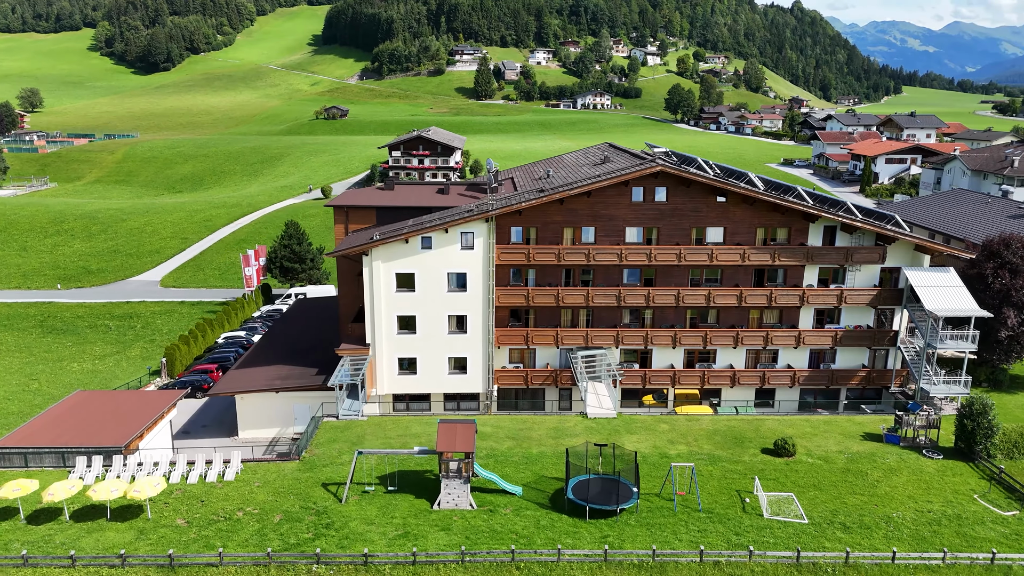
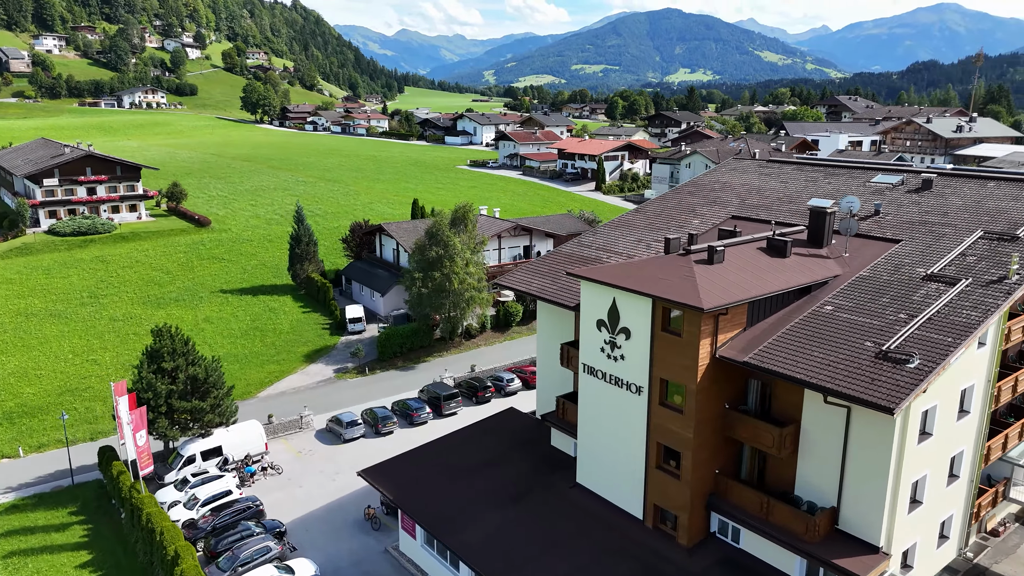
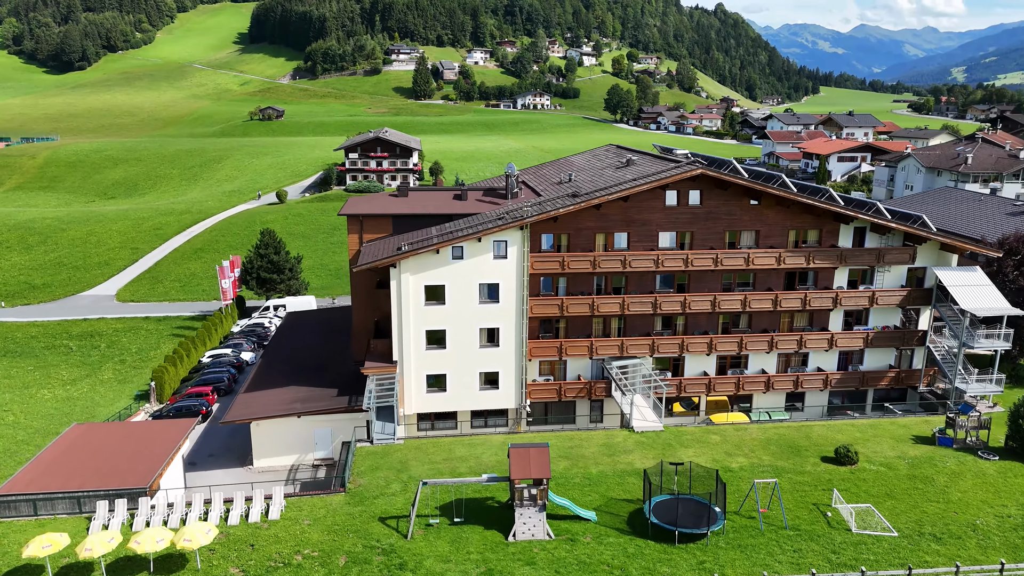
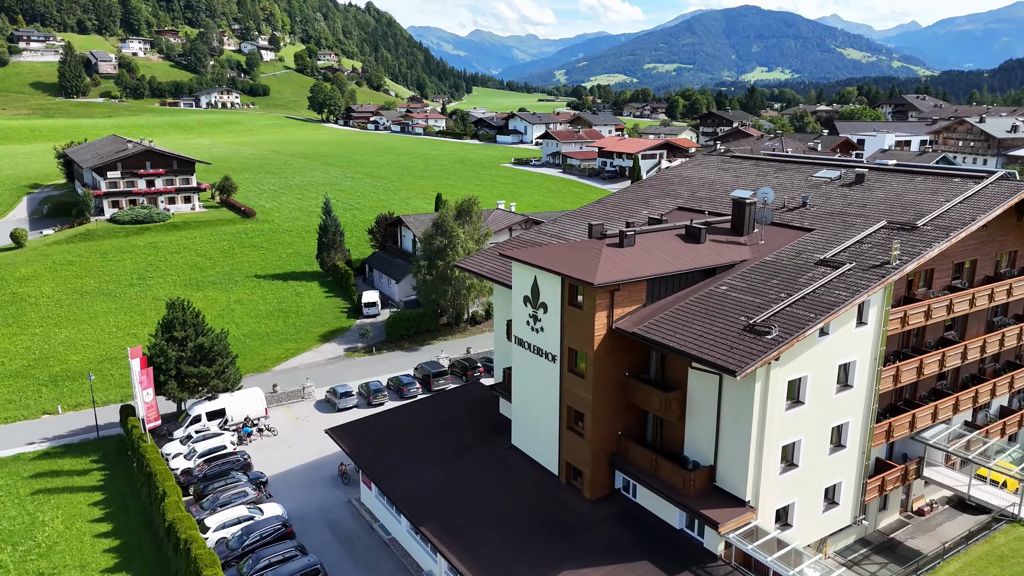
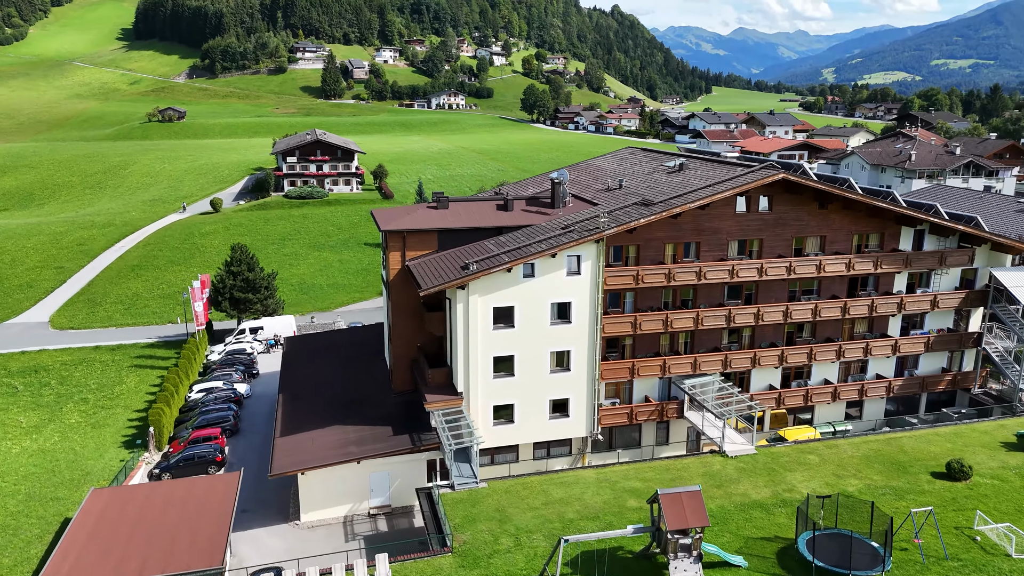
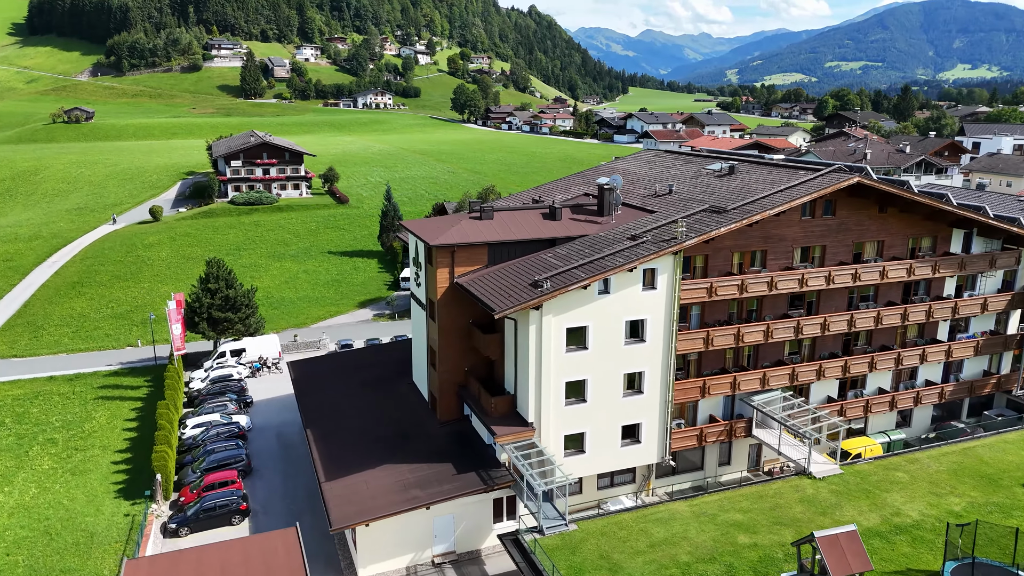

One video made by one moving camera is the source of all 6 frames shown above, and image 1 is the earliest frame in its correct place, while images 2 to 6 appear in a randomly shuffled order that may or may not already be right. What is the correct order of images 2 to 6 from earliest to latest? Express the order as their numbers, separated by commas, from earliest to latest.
3, 5, 6, 4, 2
